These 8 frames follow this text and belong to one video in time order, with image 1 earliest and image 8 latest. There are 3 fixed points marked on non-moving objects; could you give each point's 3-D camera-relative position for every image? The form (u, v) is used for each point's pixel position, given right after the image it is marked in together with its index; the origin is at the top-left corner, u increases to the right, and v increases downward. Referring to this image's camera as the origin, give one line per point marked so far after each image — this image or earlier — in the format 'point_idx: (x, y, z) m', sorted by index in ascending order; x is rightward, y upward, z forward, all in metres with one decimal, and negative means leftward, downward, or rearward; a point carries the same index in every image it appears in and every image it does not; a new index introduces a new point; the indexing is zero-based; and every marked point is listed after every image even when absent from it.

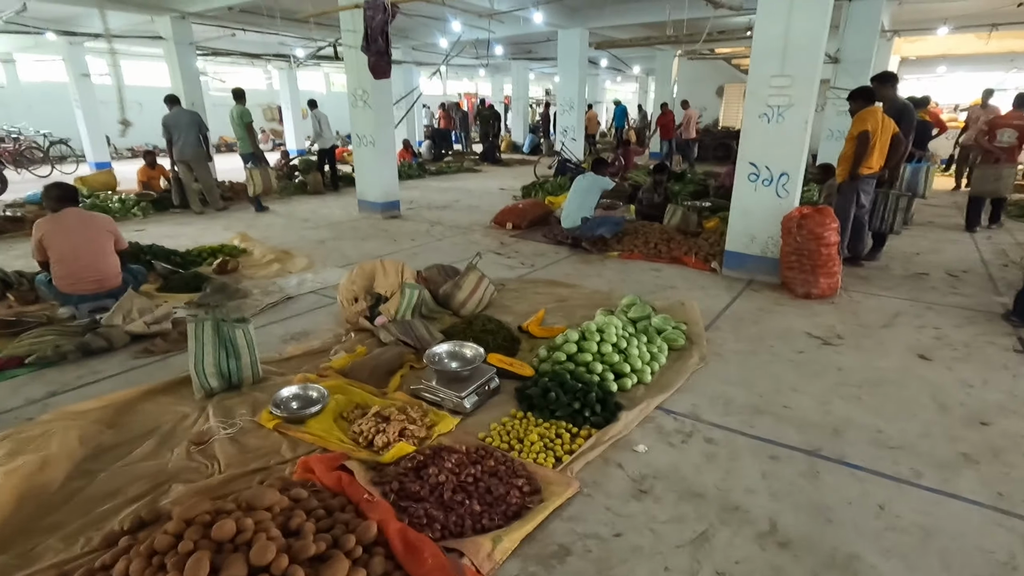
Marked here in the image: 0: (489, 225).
0: (-0.3, +0.8, +7.2) m
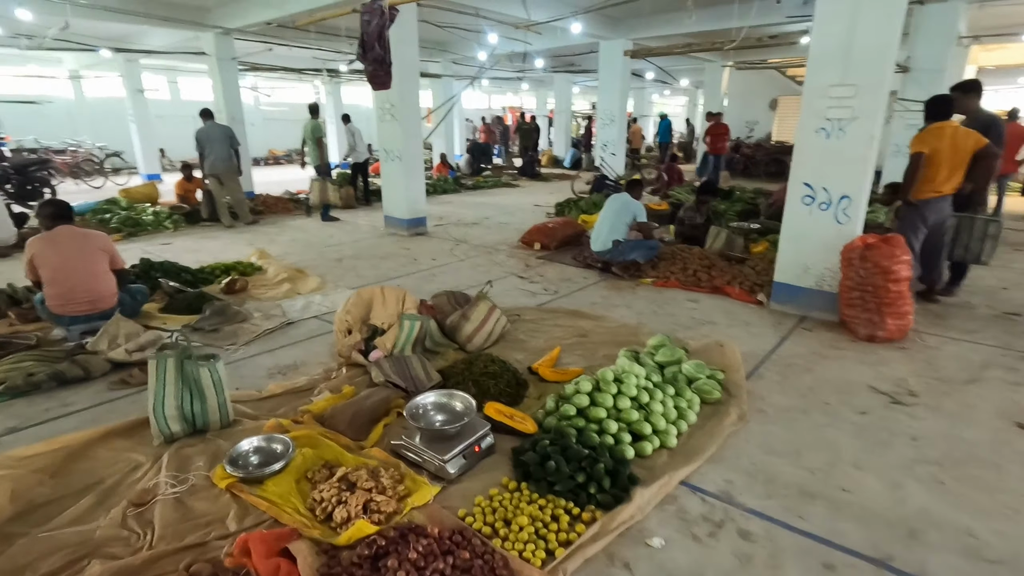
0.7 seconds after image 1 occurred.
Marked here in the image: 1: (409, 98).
0: (0.0, +0.6, +6.8) m
1: (-1.3, +2.5, +7.0) m
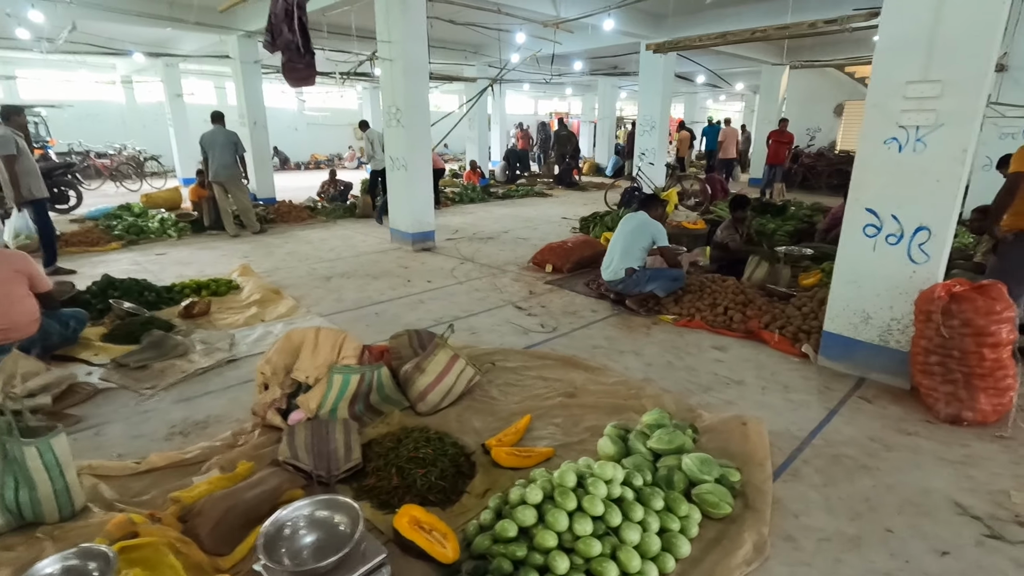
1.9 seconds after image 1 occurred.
0: (+0.2, +0.3, +6.1) m
1: (-1.1, +2.2, +6.4) m
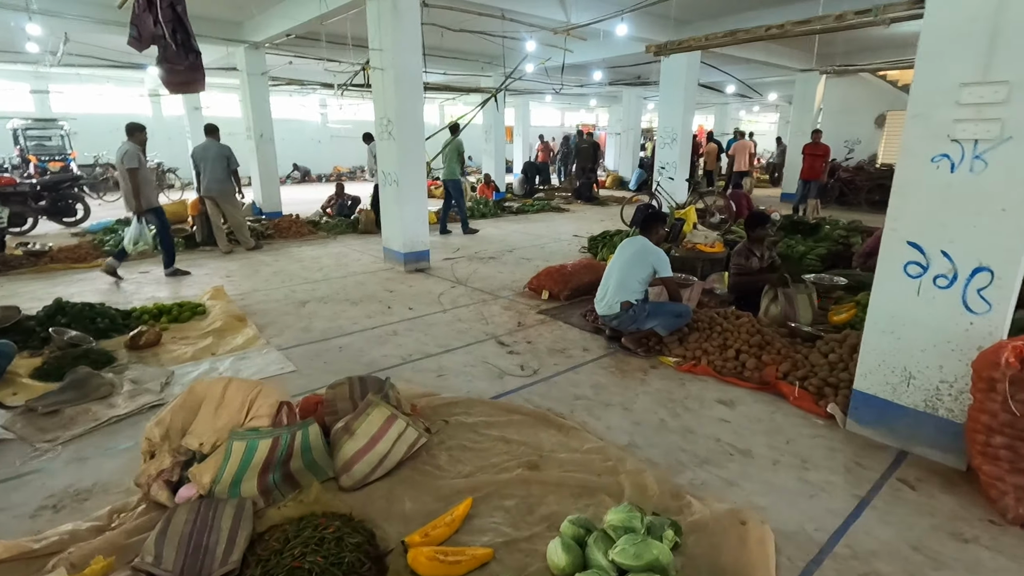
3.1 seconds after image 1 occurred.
0: (+0.1, 0.0, +5.5) m
1: (-1.1, +1.9, +6.0) m
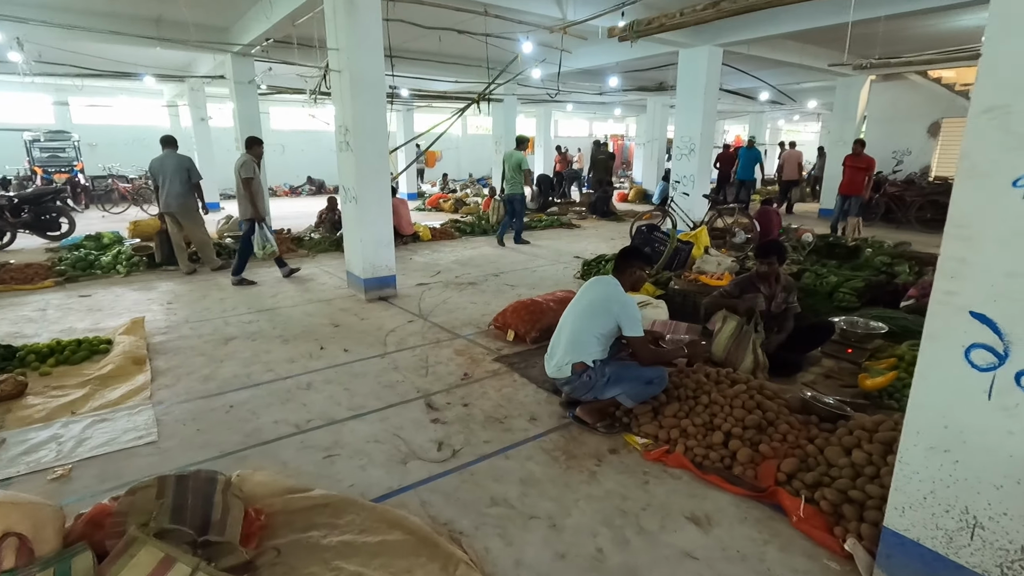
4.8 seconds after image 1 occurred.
0: (-0.2, -0.3, +4.7) m
1: (-1.4, +1.6, +5.2) m
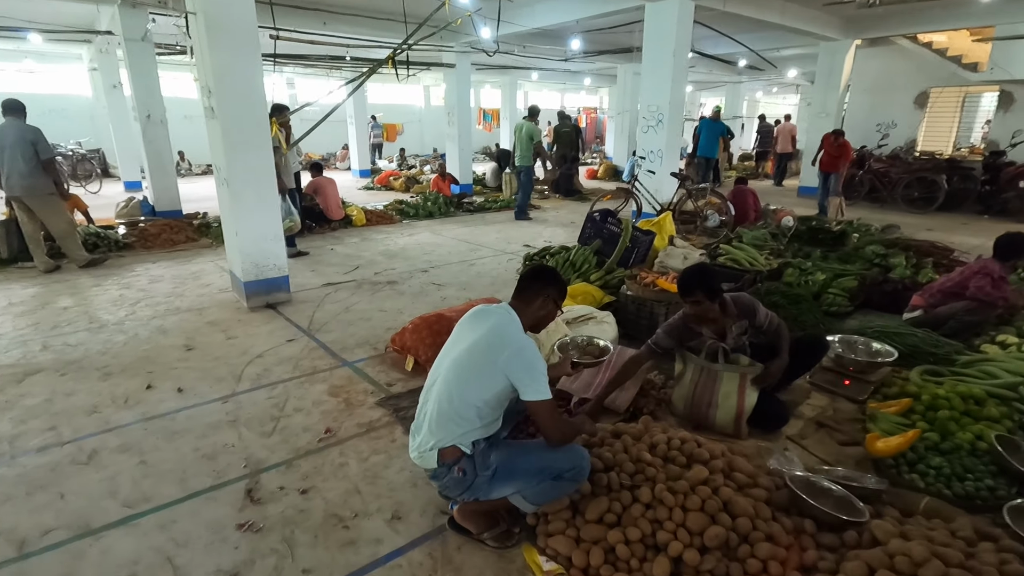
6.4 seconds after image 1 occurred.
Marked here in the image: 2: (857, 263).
0: (-0.8, -0.4, +3.6) m
1: (-2.1, +1.6, +4.1) m
2: (+3.4, +0.3, +5.2) m
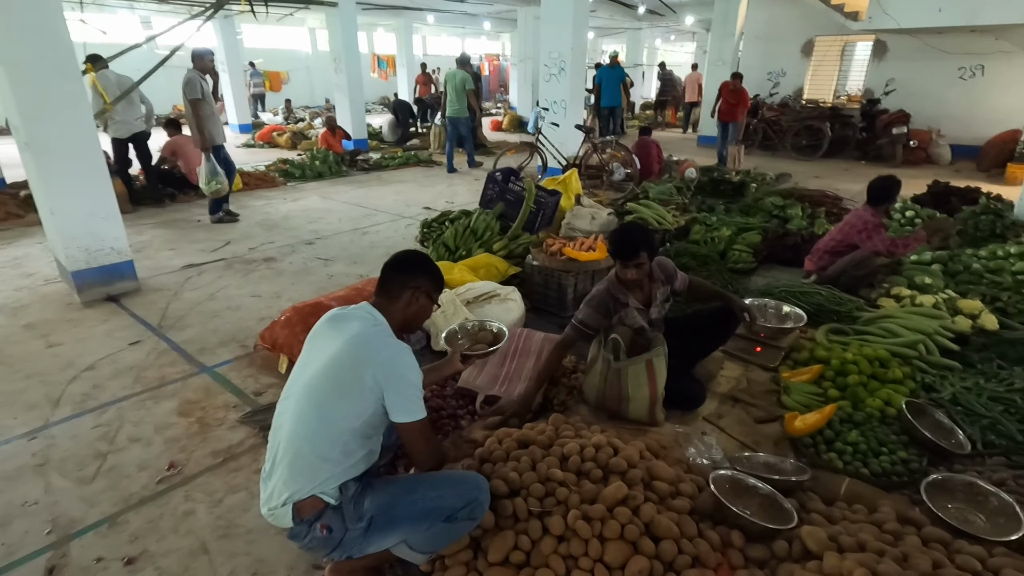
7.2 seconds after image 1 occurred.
0: (-1.5, -0.3, +3.1) m
1: (-2.8, +1.6, +3.1) m
2: (+2.4, +0.7, +5.3) m
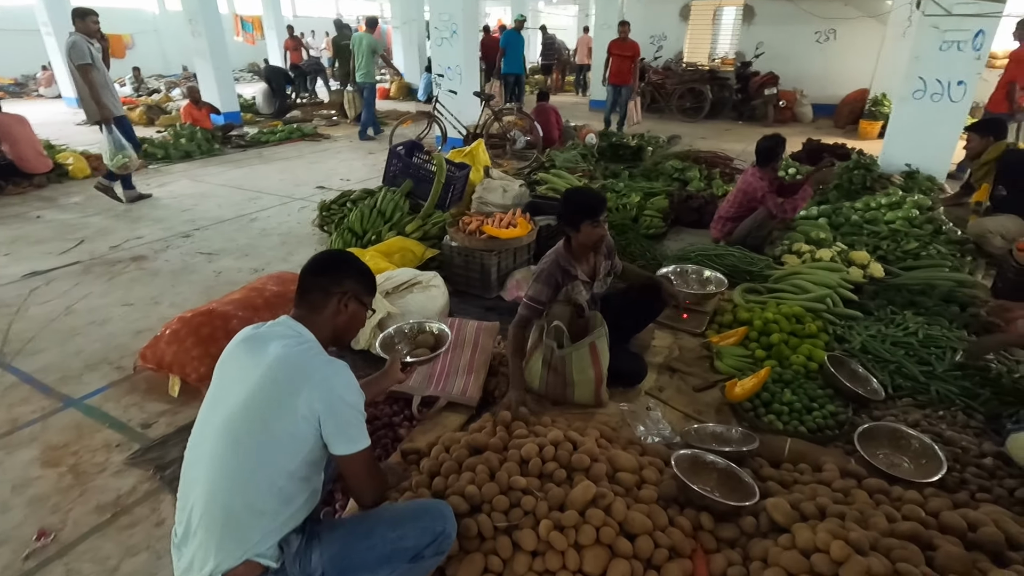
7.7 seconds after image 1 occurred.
0: (-1.8, -0.4, +2.6) m
1: (-3.3, +1.4, +2.3) m
2: (+1.5, +1.1, +5.4) m
